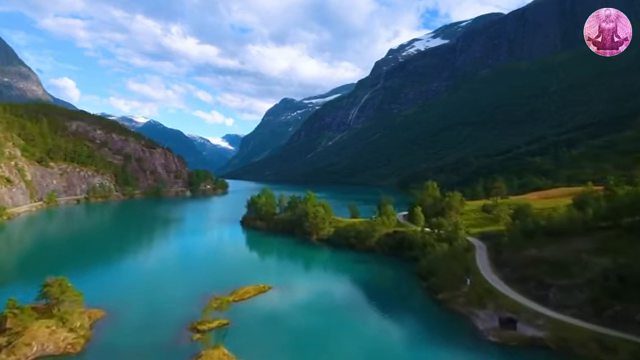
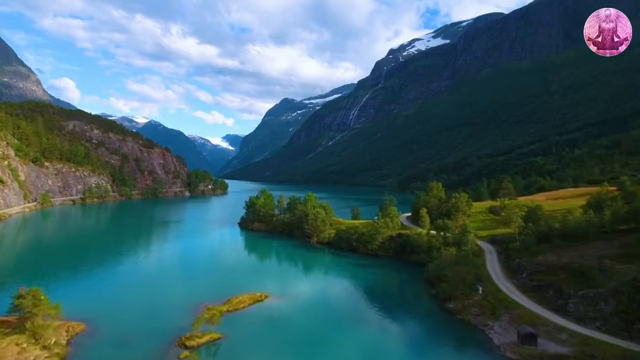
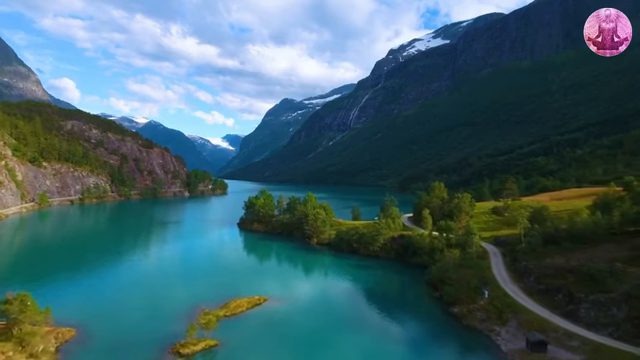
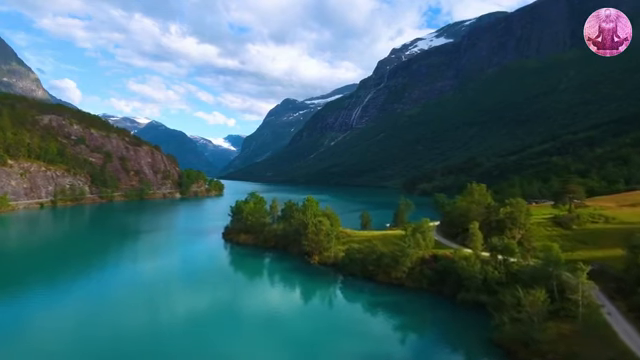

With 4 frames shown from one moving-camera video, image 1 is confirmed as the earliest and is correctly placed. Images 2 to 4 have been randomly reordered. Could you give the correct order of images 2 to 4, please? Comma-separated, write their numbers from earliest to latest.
2, 3, 4
